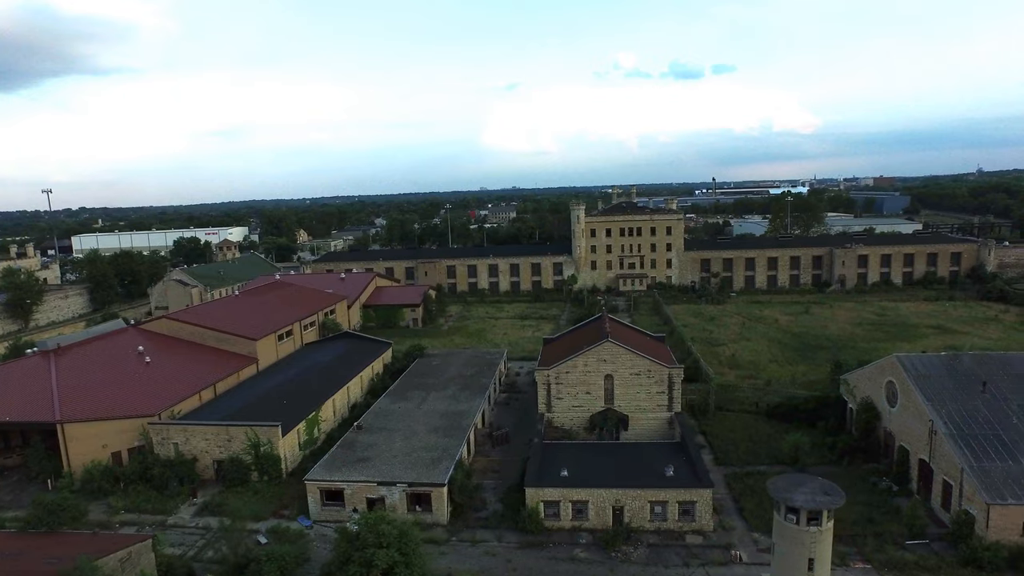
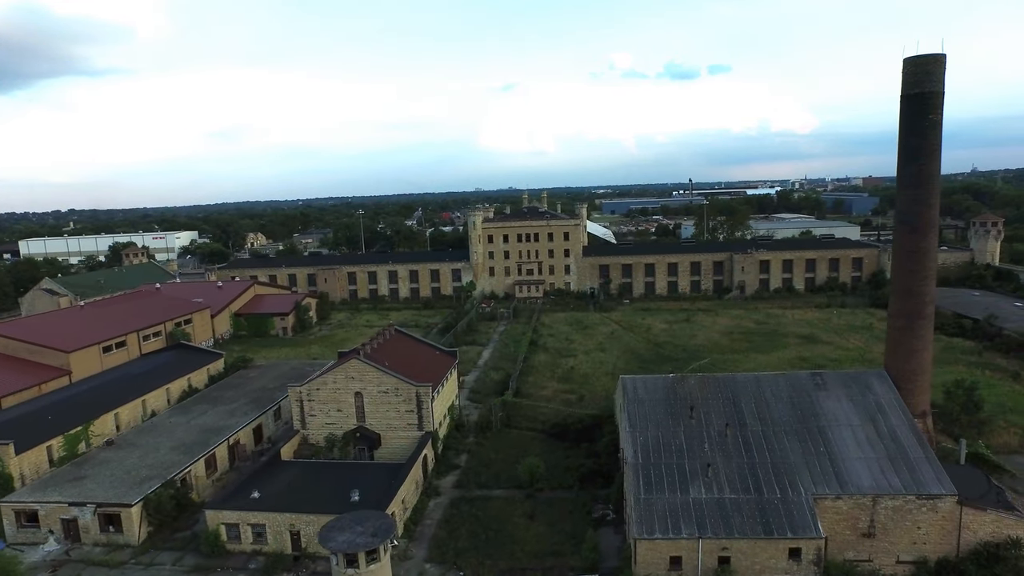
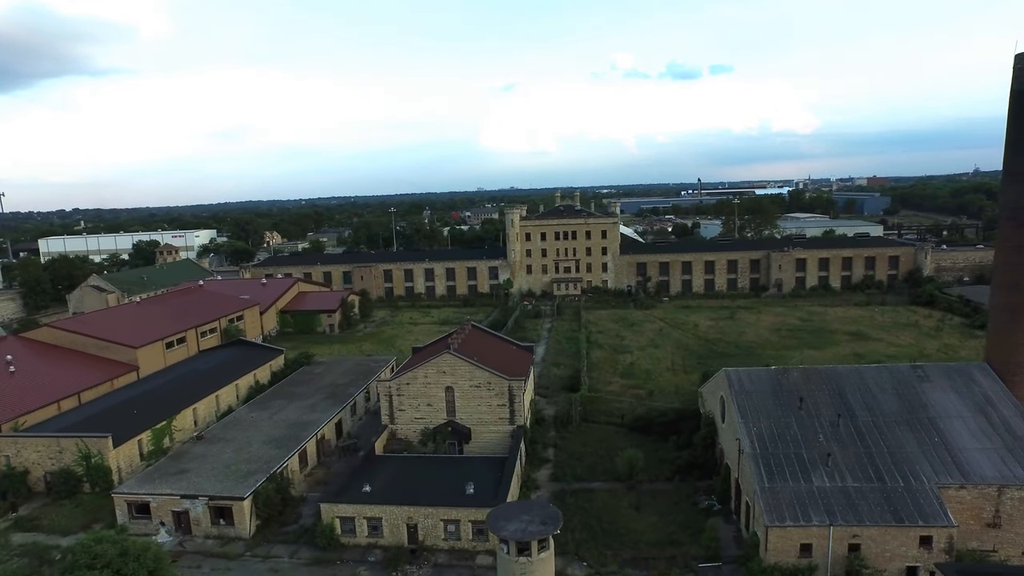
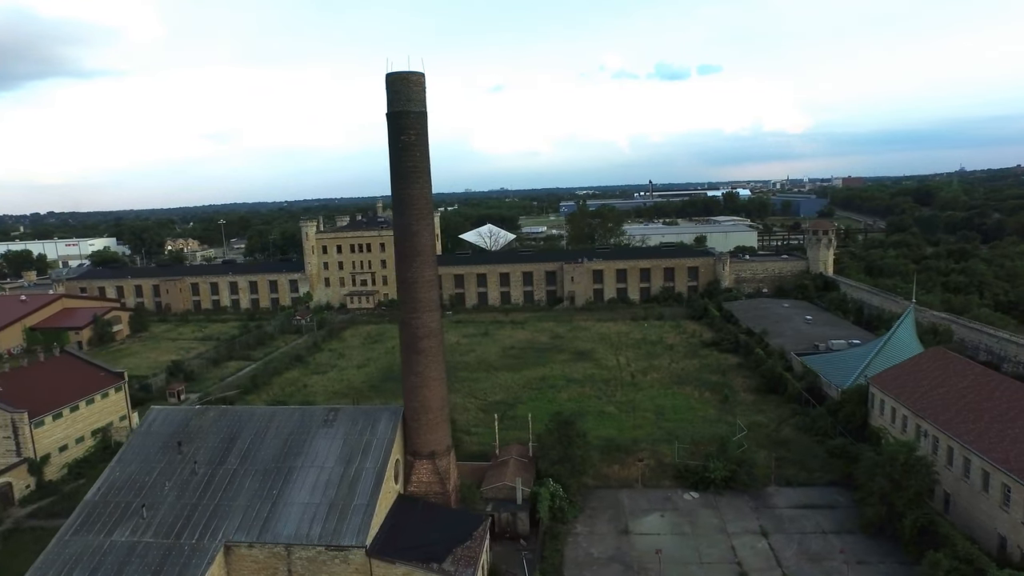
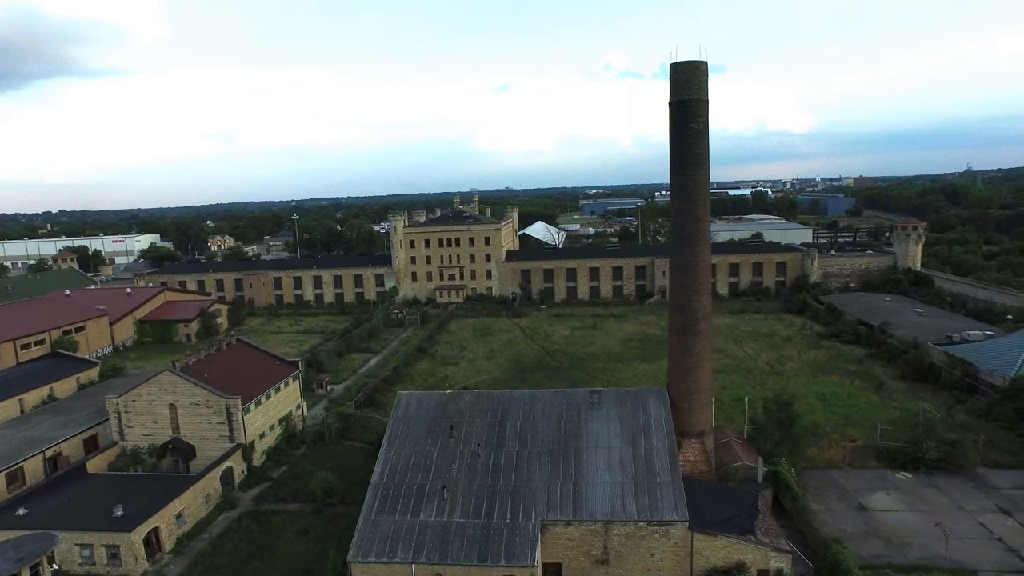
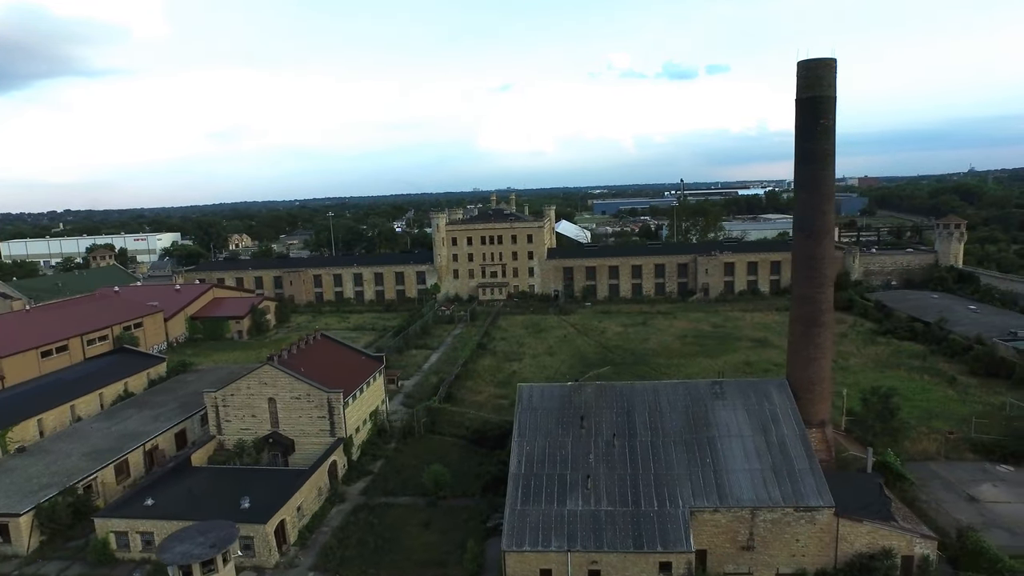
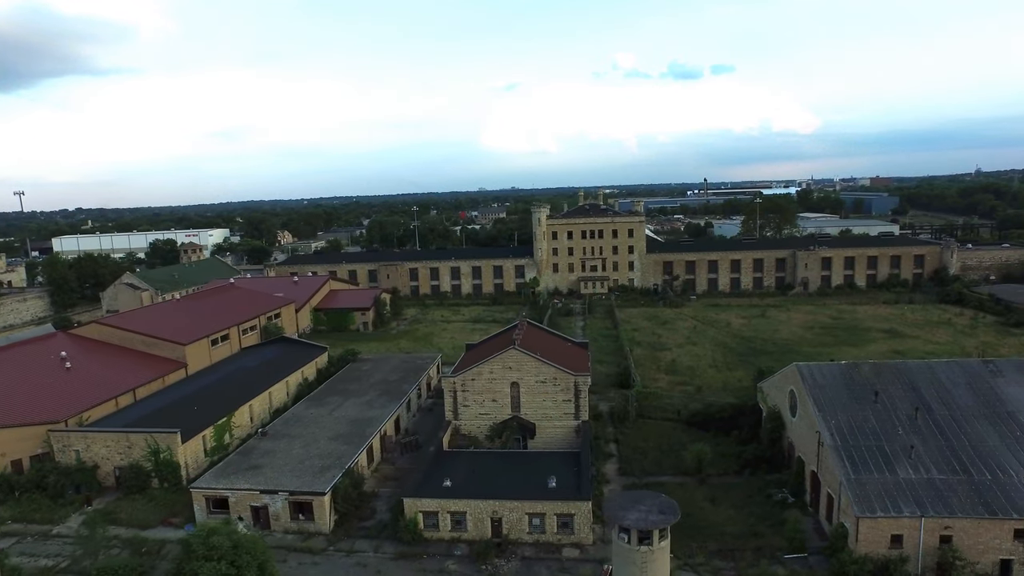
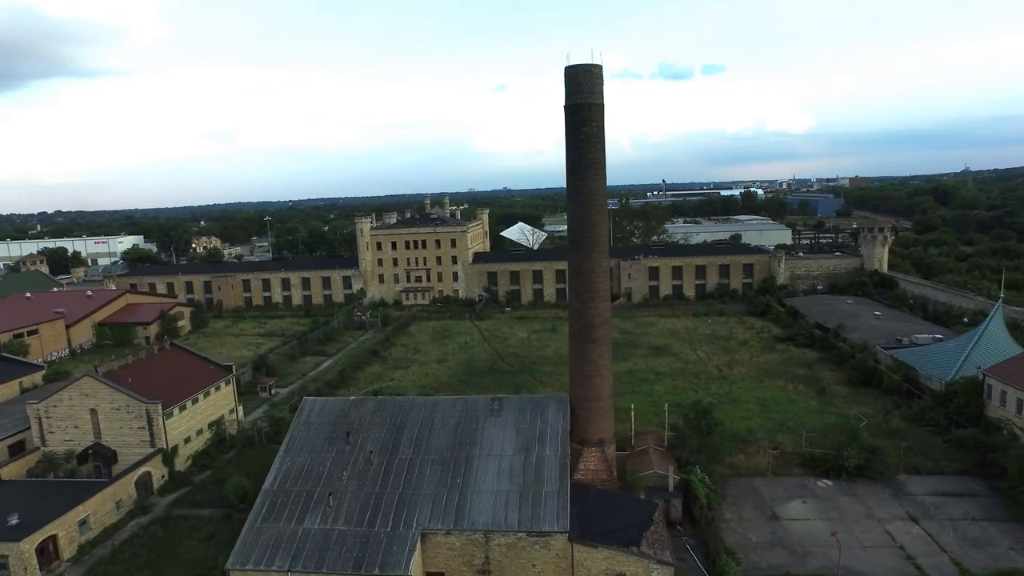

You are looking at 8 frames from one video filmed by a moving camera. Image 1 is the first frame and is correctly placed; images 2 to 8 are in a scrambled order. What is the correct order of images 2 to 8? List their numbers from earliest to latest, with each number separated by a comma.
7, 3, 2, 6, 5, 8, 4
